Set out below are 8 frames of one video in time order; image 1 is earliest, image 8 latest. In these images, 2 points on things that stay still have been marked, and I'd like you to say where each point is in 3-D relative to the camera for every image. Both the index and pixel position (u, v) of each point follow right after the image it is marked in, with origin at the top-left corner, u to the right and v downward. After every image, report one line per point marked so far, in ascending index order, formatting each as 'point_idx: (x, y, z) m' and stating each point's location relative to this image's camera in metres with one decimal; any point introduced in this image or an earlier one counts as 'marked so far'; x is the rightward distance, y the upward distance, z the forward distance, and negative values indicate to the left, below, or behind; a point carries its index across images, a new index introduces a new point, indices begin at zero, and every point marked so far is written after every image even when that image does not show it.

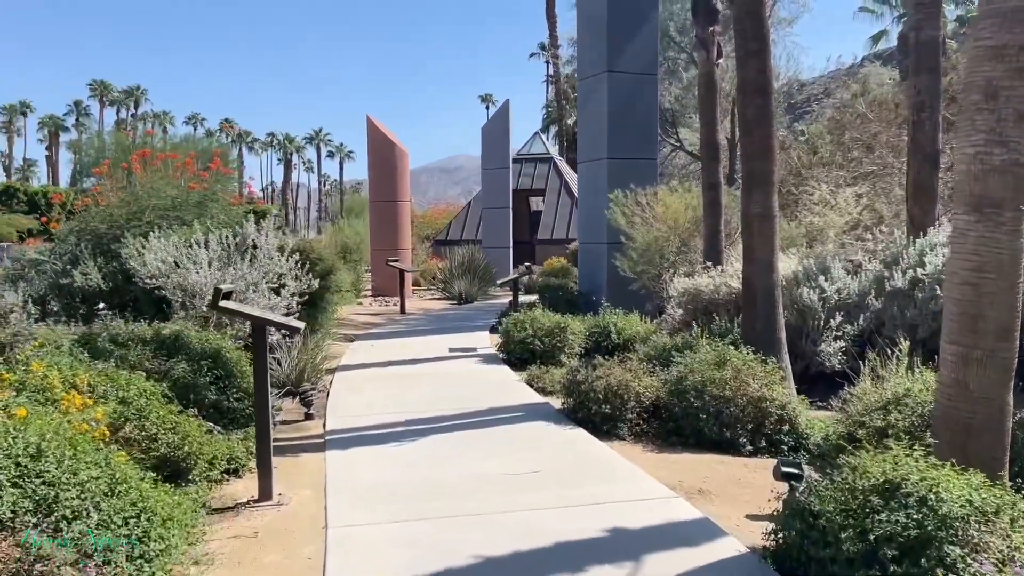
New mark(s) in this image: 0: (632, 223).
0: (+2.1, +1.1, +14.4) m
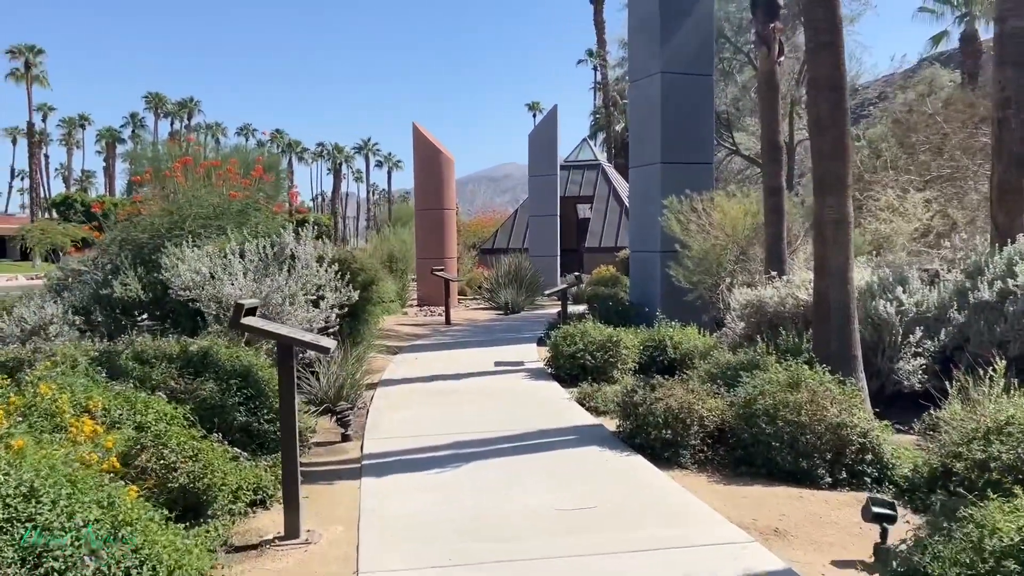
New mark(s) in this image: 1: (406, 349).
0: (+2.9, +1.0, +13.7) m
1: (-1.7, -1.0, +13.5) m
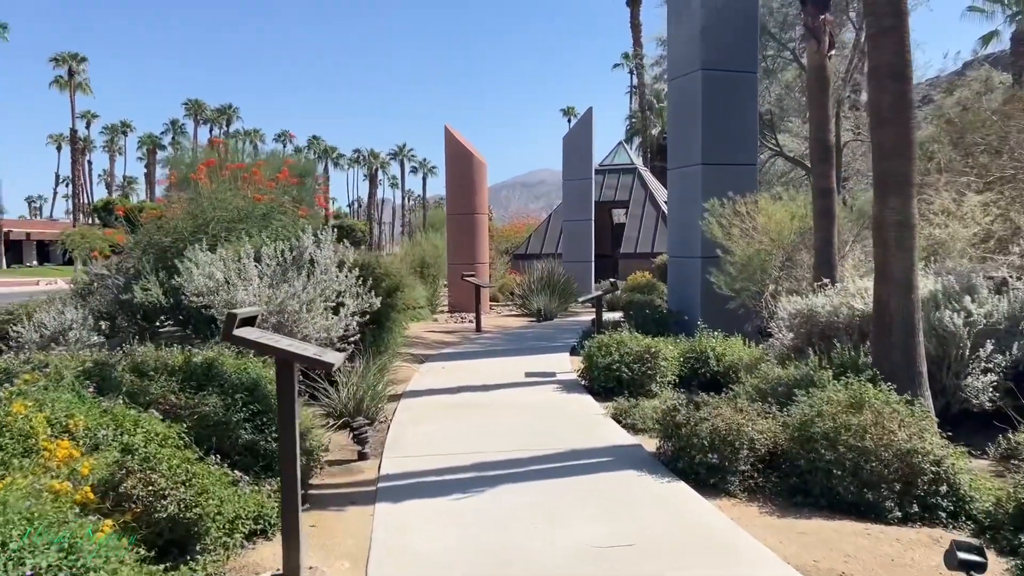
0: (+3.4, +0.8, +13.0) m
1: (-1.2, -1.1, +13.0) m
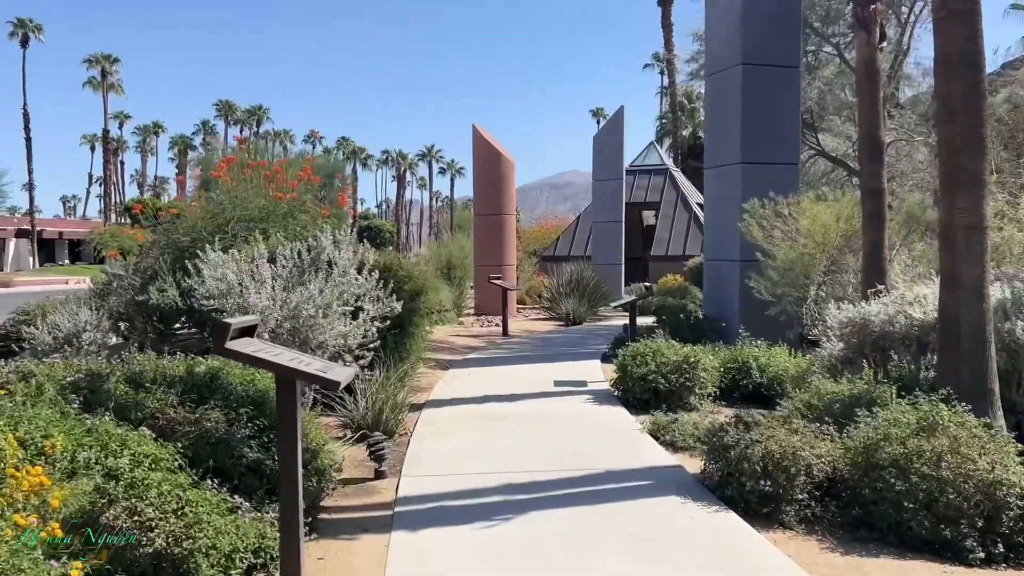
0: (+3.9, +0.8, +12.3) m
1: (-0.8, -1.1, +12.5) m
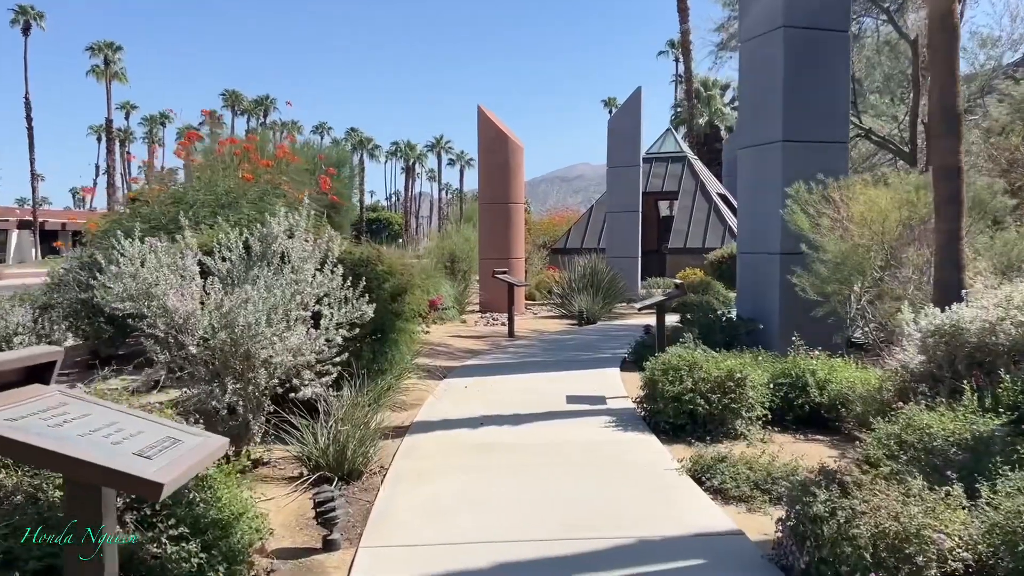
0: (+3.9, +0.8, +10.6) m
1: (-0.7, -1.1, +10.8) m
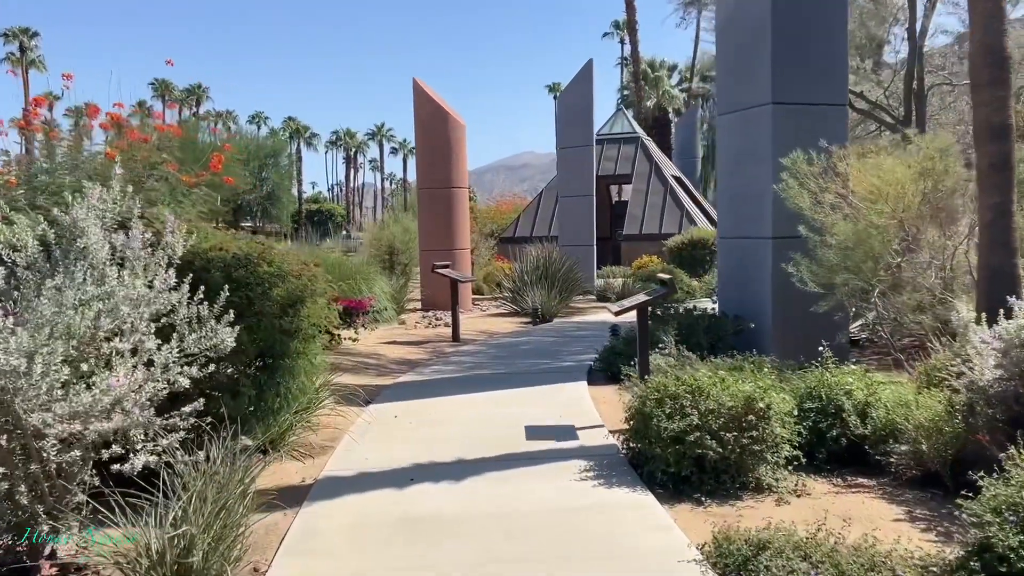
0: (+3.3, +0.9, +8.8) m
1: (-1.3, -1.1, +8.7) m
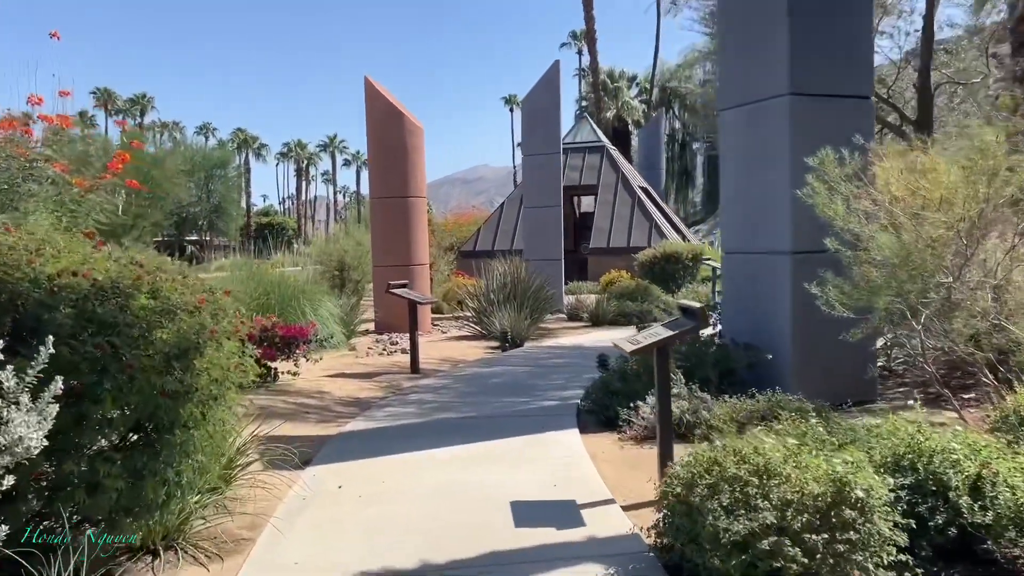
0: (+3.1, +0.7, +7.4) m
1: (-1.5, -1.3, +7.0) m
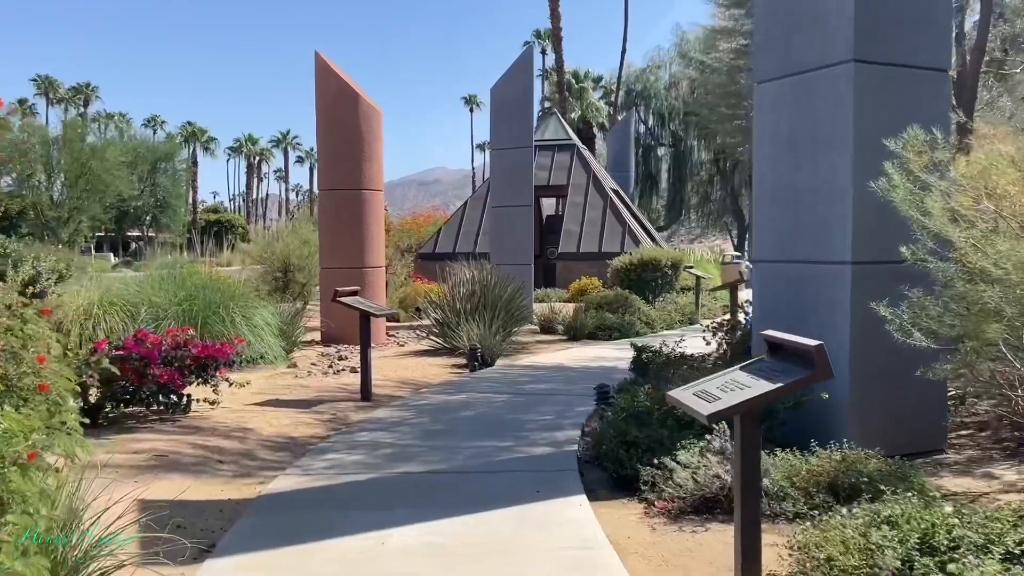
0: (+3.0, +0.5, +5.6) m
1: (-1.6, -1.4, +5.0) m
